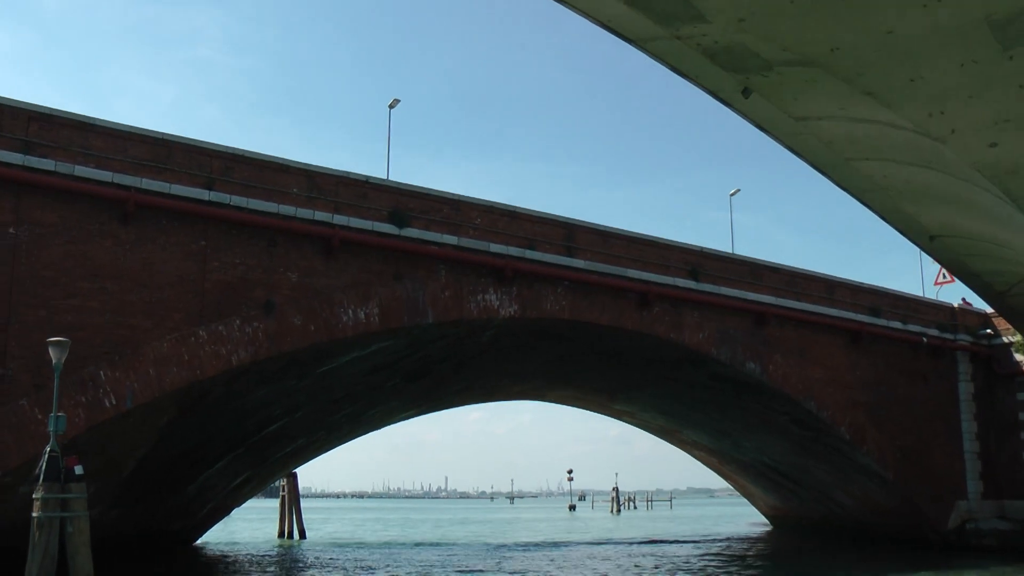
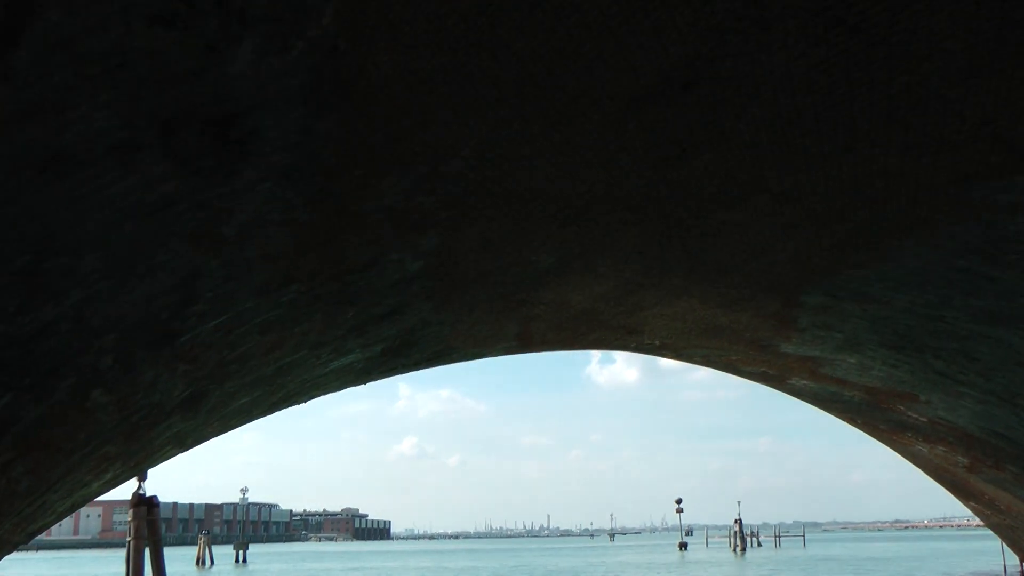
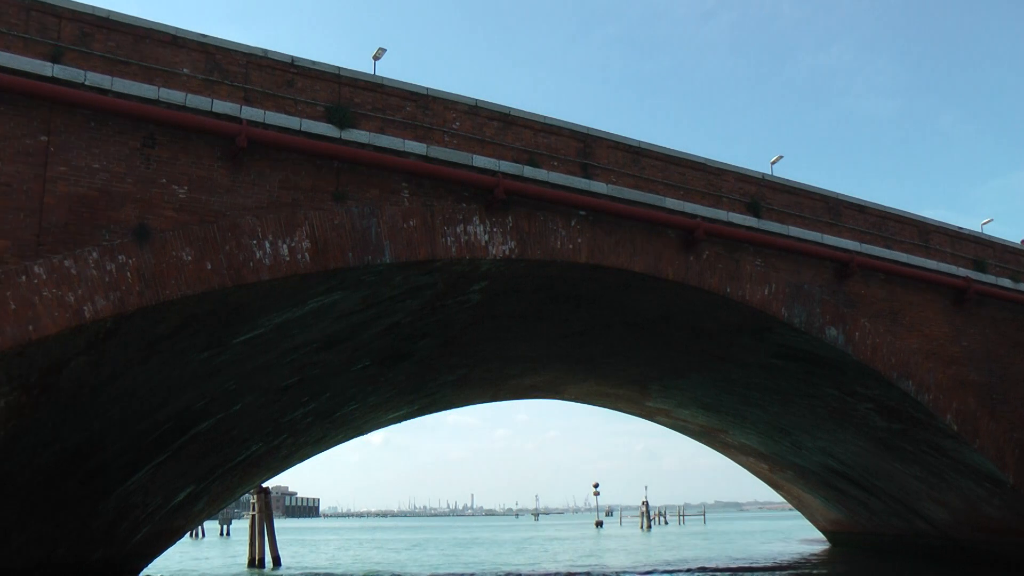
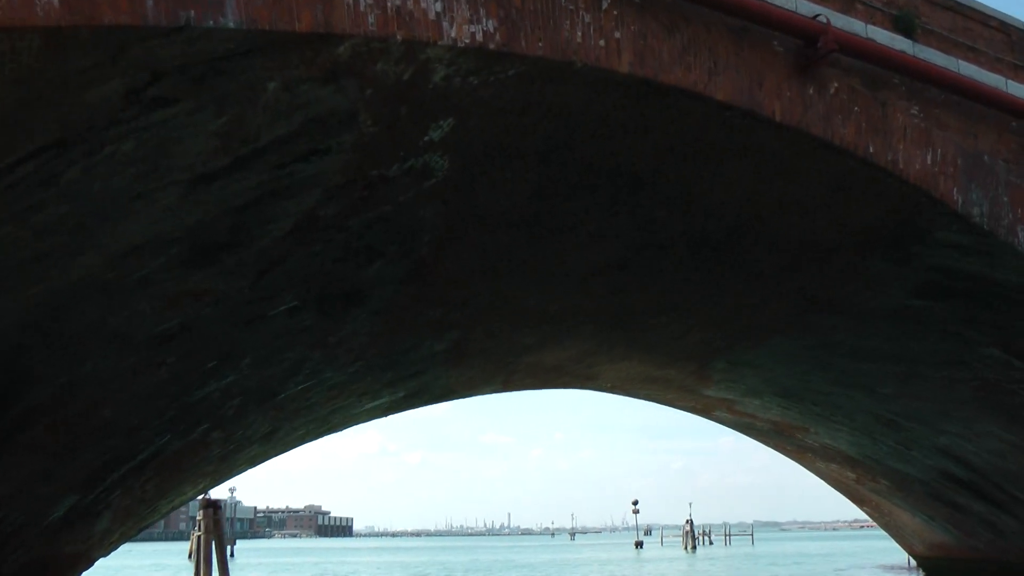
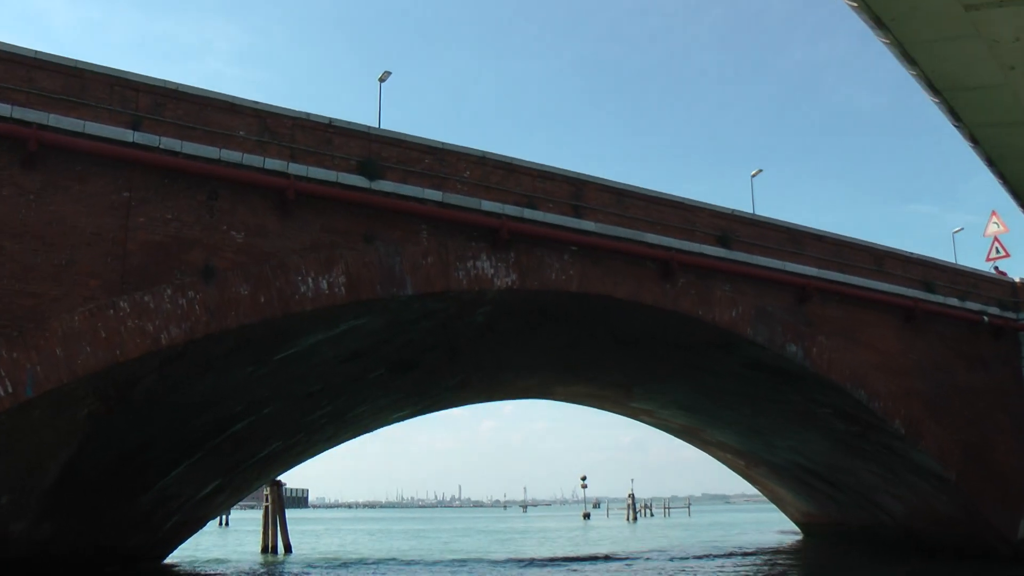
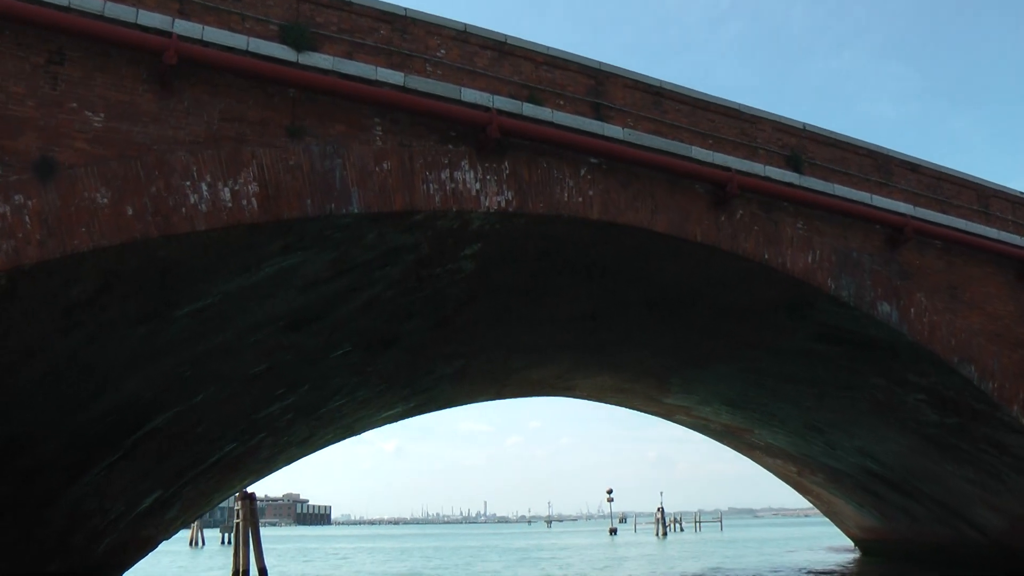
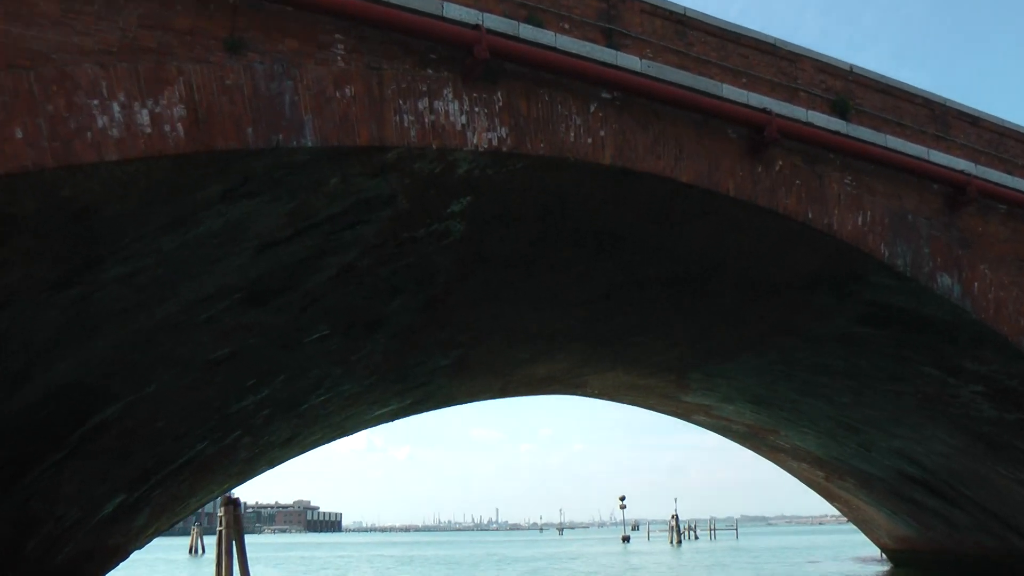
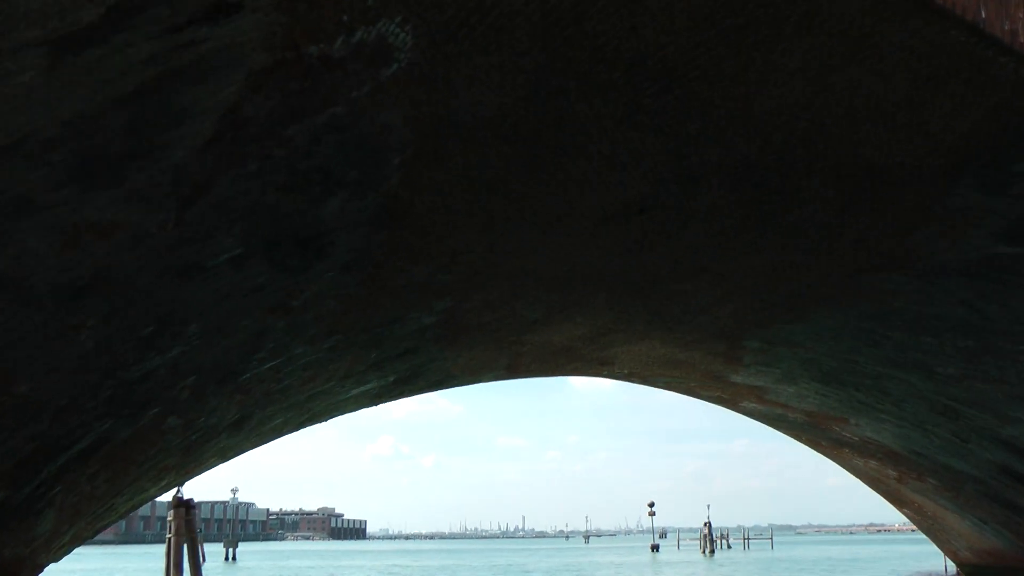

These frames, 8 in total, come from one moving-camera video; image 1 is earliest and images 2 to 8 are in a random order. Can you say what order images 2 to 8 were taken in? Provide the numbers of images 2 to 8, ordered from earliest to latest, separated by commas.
5, 3, 6, 7, 4, 8, 2
